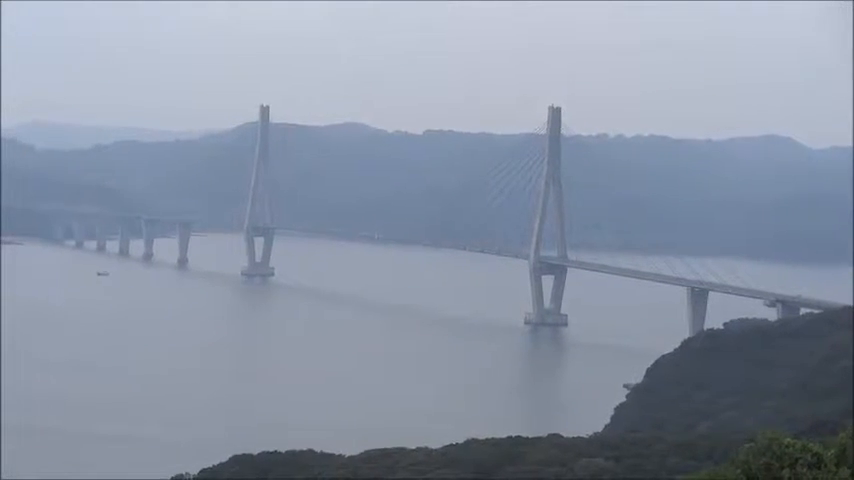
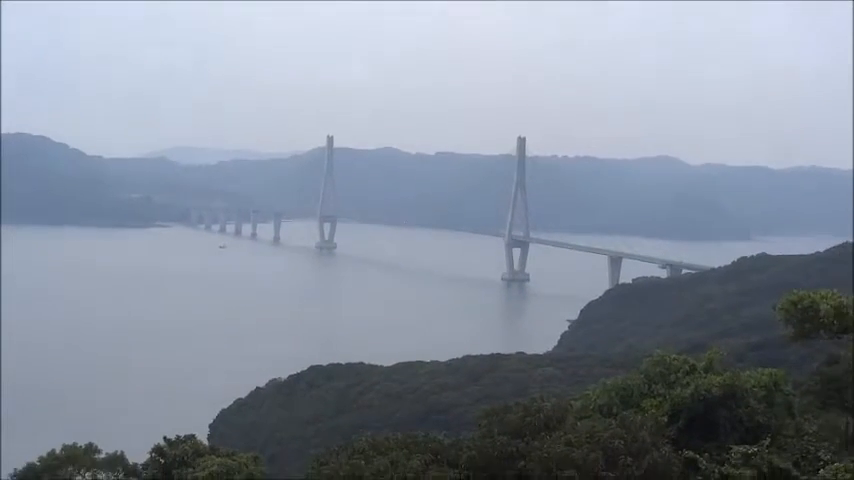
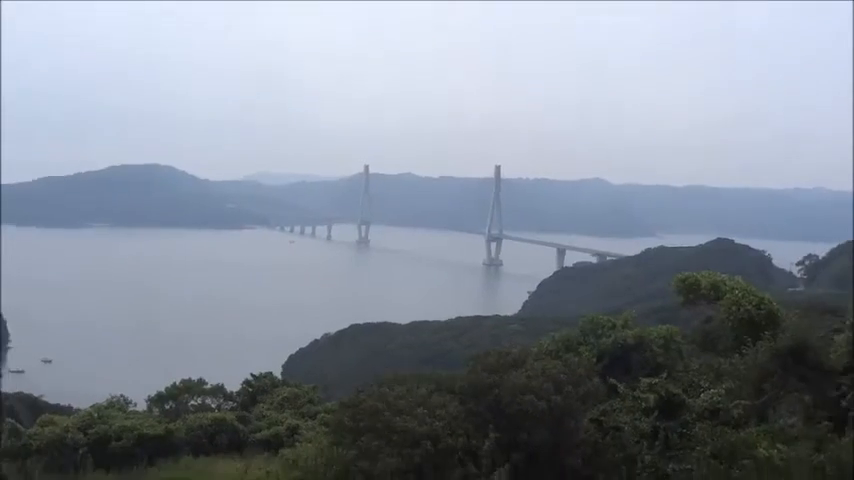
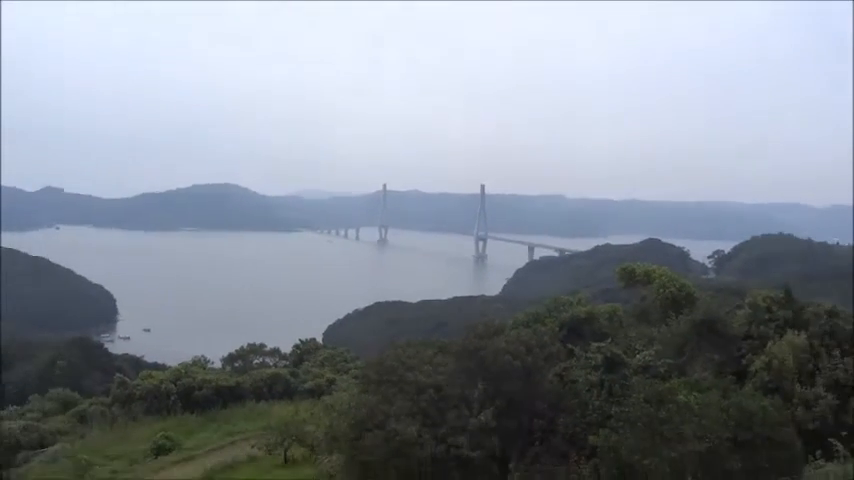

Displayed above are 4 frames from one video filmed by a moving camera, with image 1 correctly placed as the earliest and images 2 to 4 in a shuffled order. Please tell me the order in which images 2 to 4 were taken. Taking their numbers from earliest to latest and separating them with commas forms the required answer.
2, 3, 4
